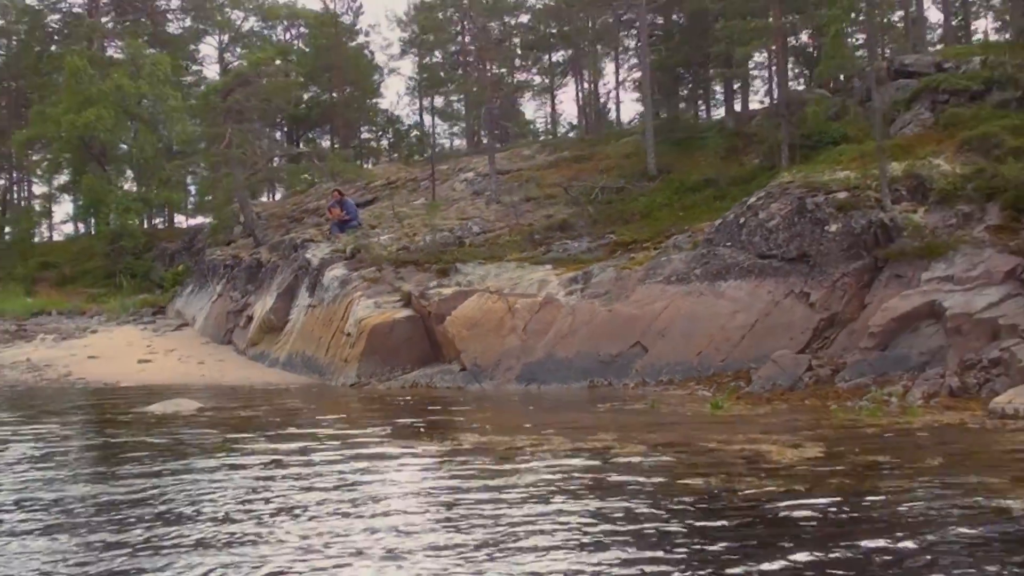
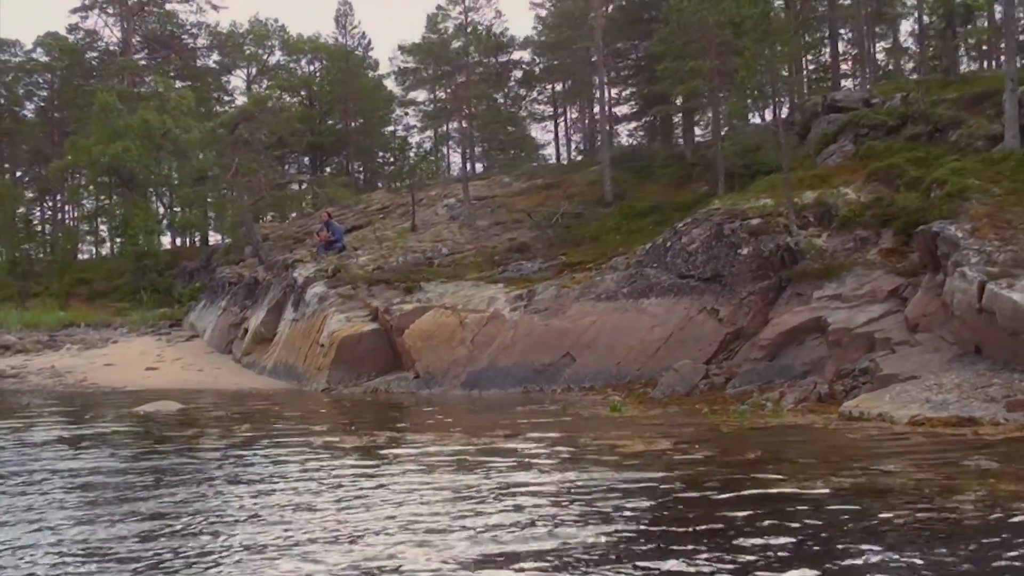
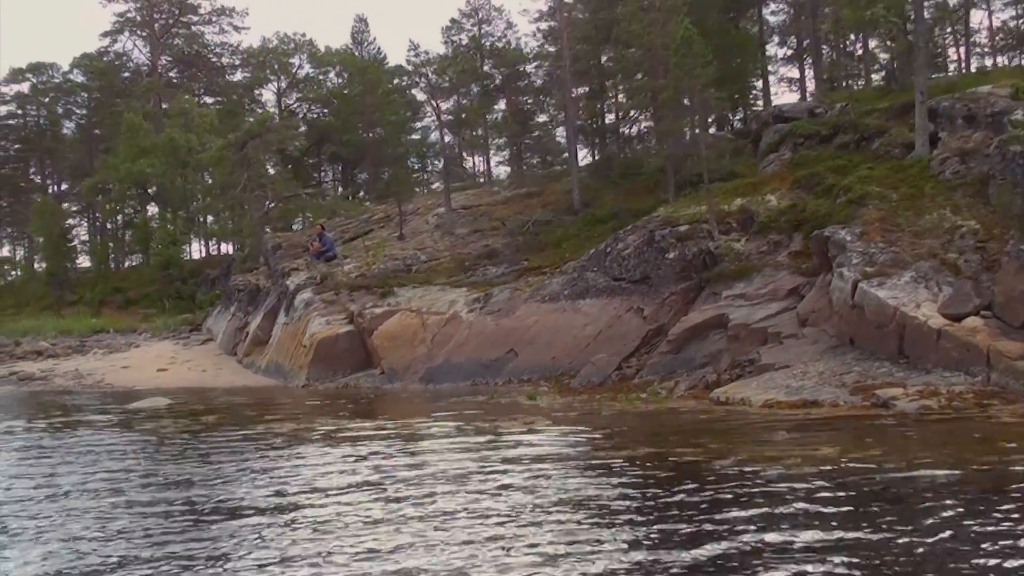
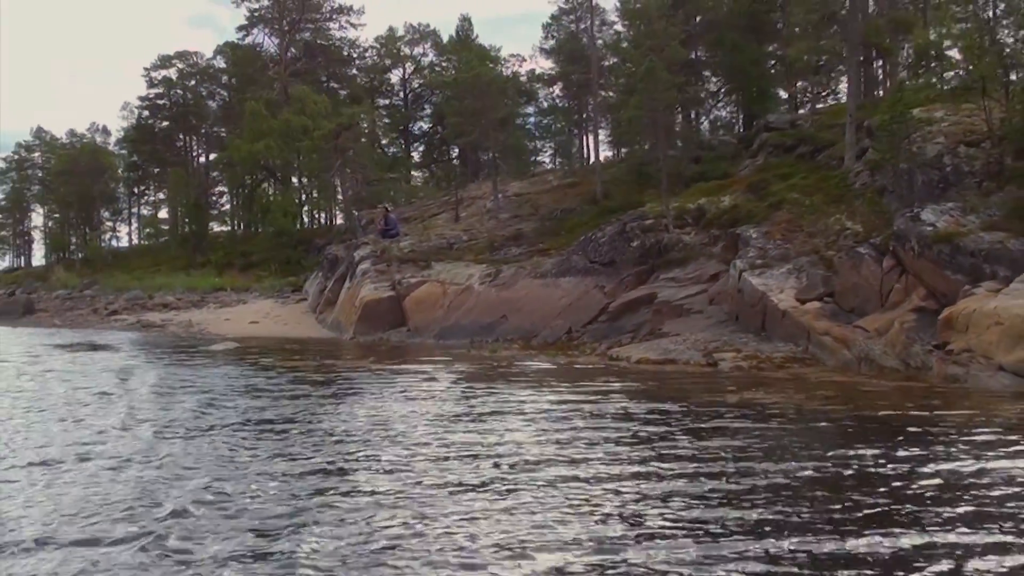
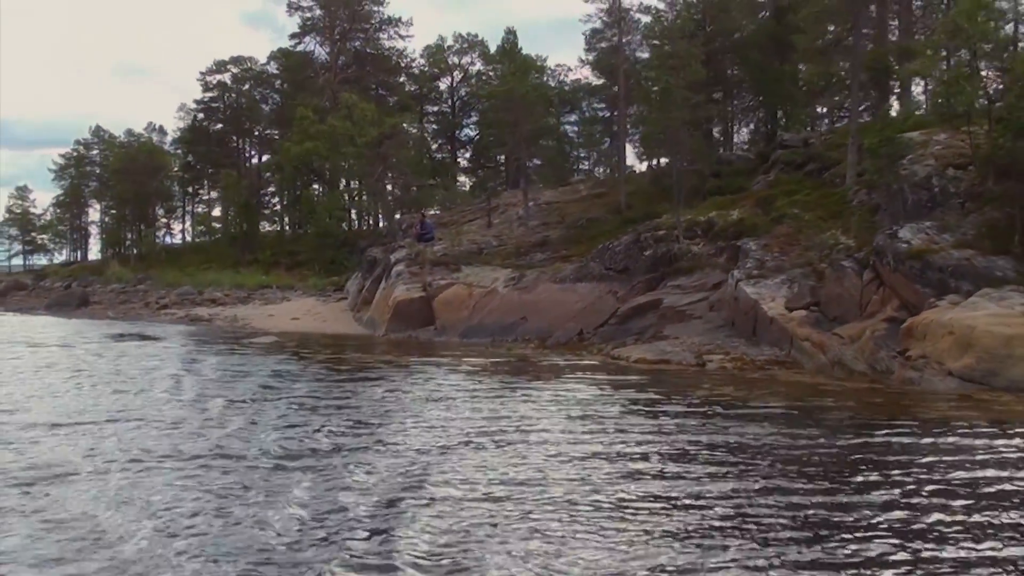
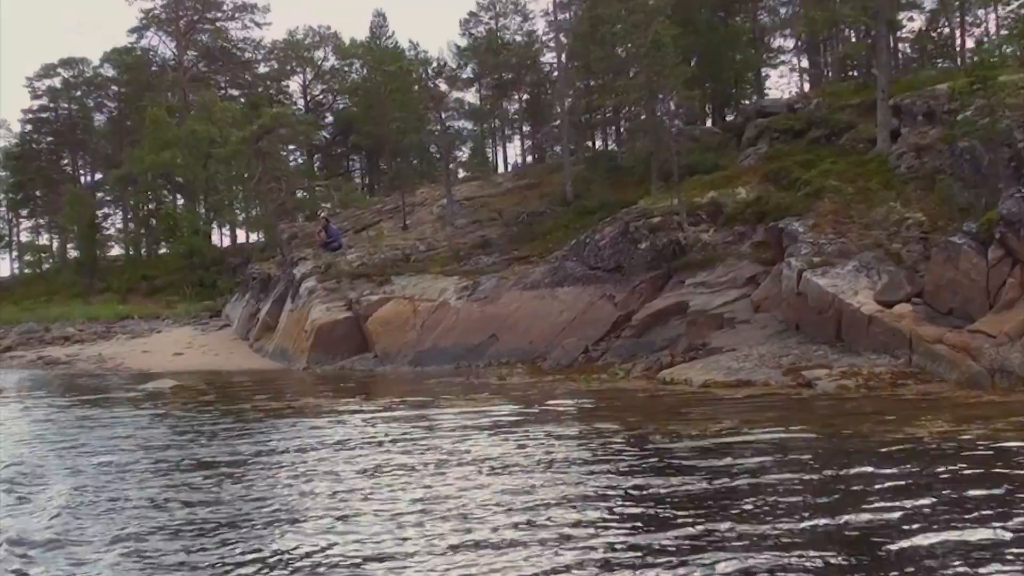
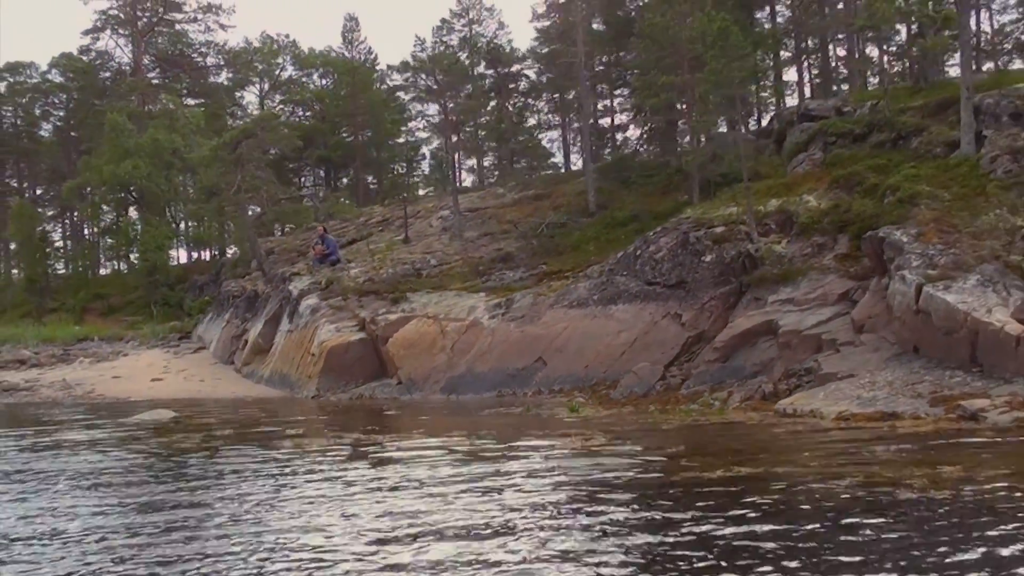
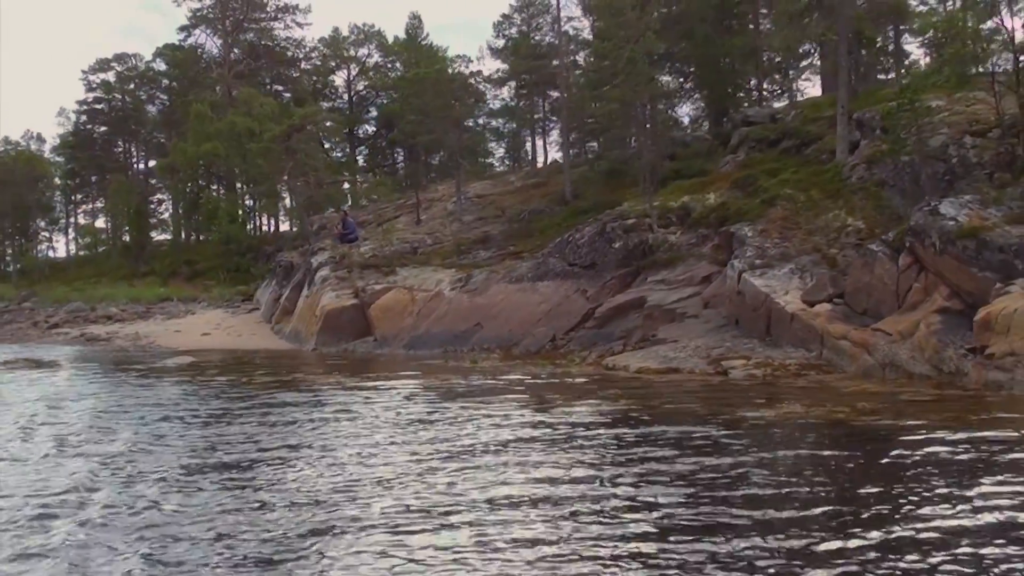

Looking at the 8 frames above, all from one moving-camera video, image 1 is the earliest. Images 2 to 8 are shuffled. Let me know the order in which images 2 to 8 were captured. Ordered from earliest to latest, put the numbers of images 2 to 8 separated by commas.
2, 7, 3, 6, 8, 4, 5
